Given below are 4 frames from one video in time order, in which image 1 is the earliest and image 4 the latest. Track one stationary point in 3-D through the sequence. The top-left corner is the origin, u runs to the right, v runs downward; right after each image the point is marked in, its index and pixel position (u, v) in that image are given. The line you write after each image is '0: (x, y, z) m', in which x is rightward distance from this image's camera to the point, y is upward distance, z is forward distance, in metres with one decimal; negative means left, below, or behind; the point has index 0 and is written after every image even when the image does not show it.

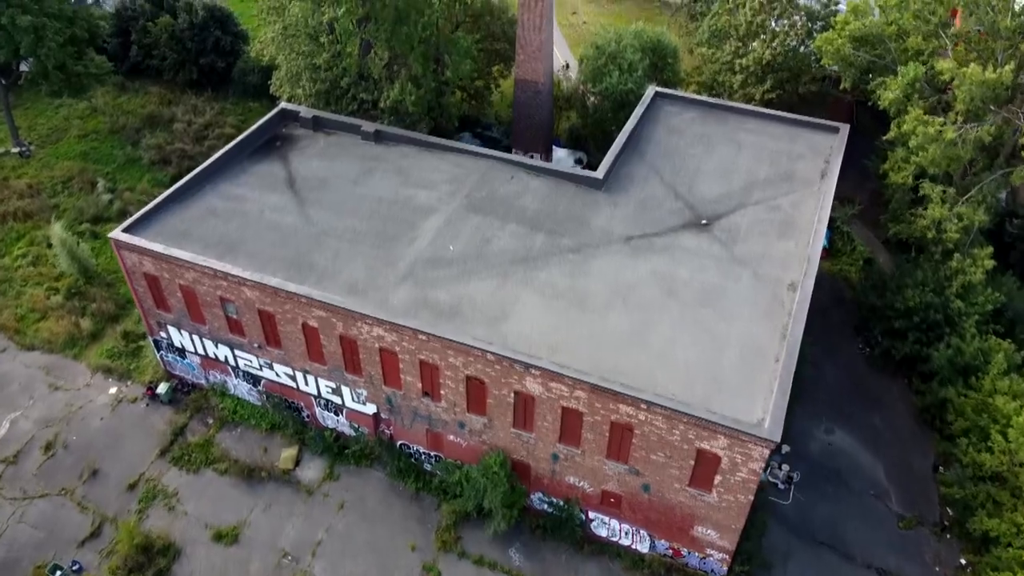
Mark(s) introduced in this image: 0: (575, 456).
0: (+1.5, -4.0, +19.1) m
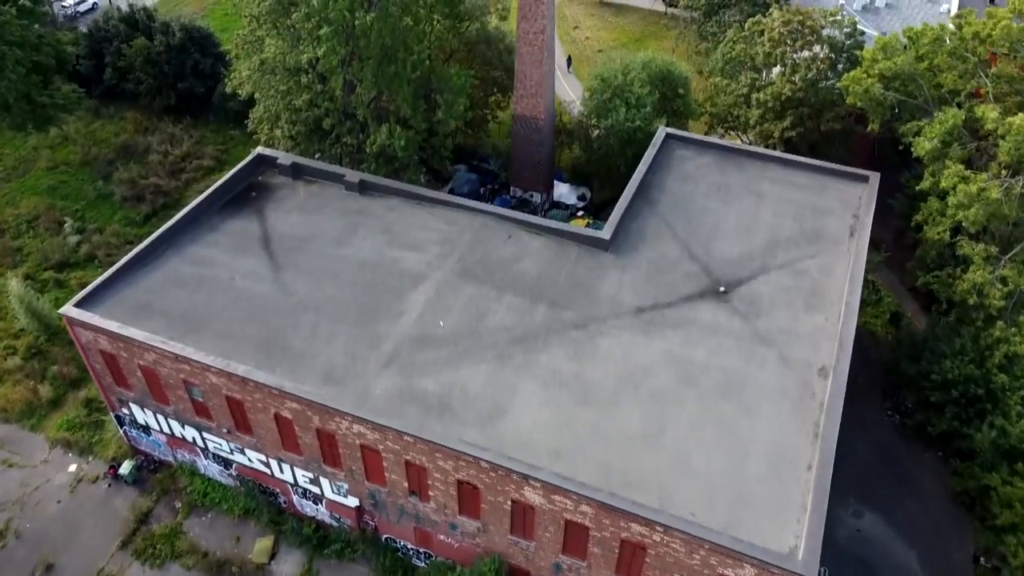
0: (+1.4, -5.9, +16.9) m
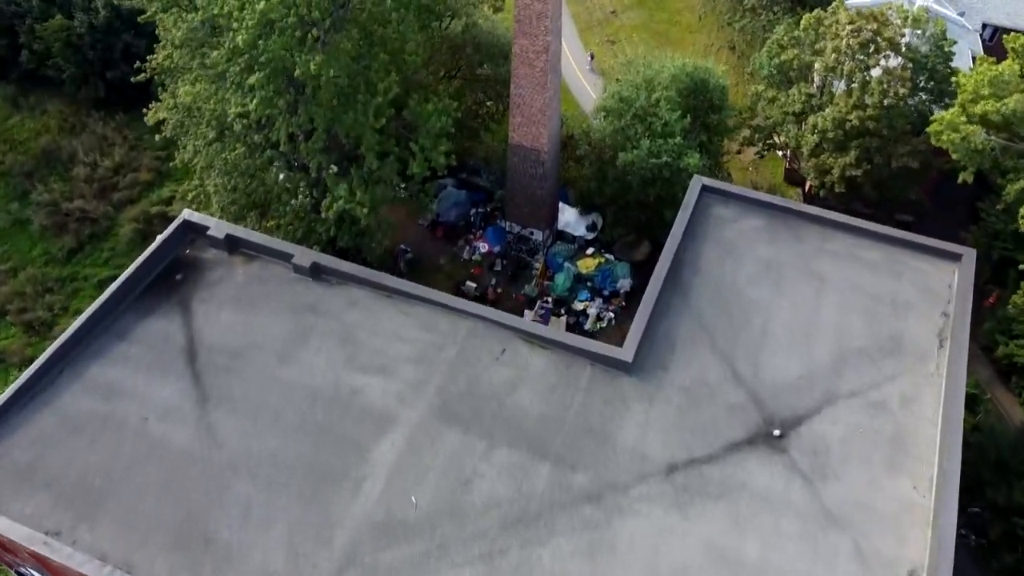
0: (+1.3, -9.1, +13.2) m
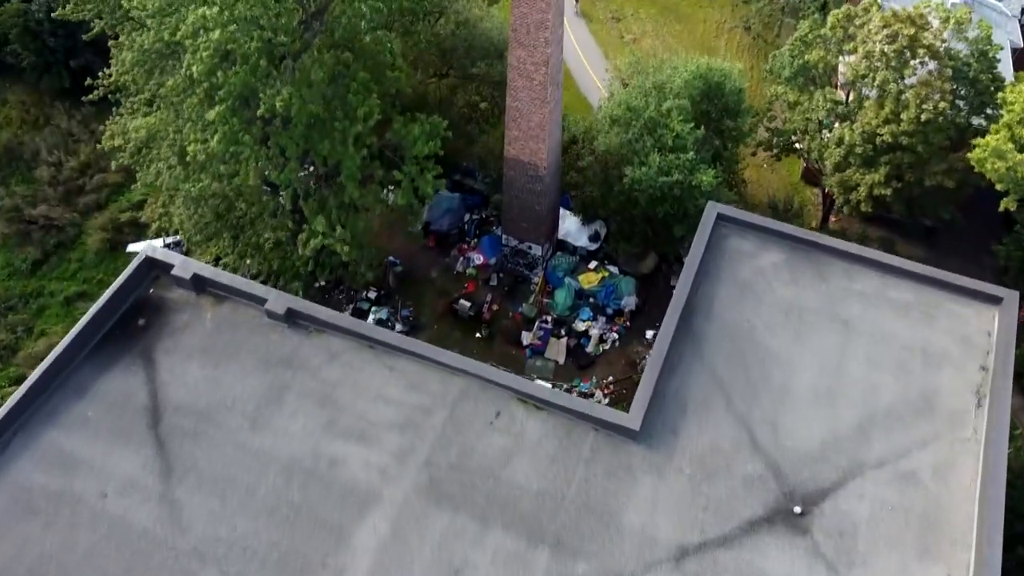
0: (+1.2, -10.4, +12.2) m
